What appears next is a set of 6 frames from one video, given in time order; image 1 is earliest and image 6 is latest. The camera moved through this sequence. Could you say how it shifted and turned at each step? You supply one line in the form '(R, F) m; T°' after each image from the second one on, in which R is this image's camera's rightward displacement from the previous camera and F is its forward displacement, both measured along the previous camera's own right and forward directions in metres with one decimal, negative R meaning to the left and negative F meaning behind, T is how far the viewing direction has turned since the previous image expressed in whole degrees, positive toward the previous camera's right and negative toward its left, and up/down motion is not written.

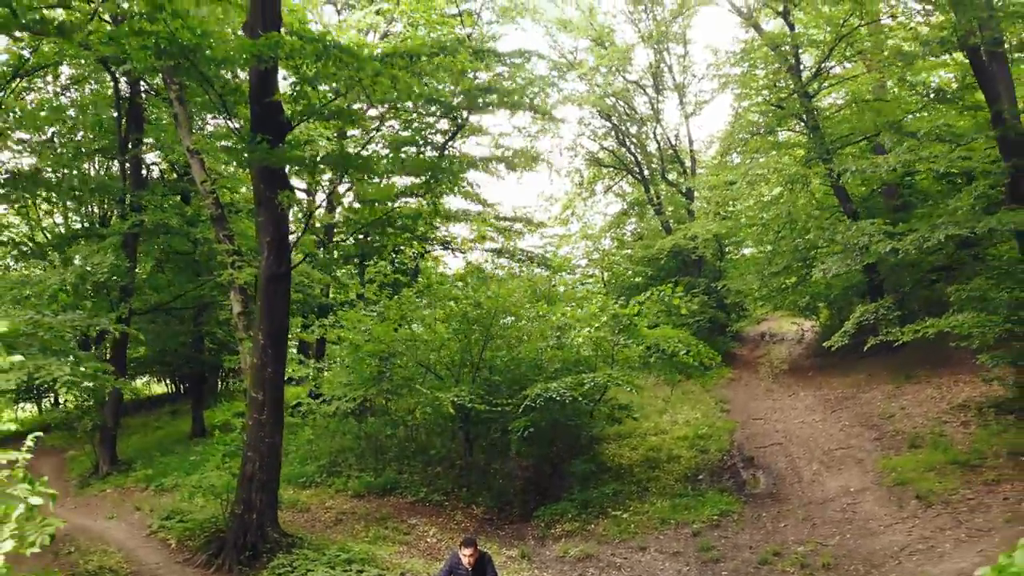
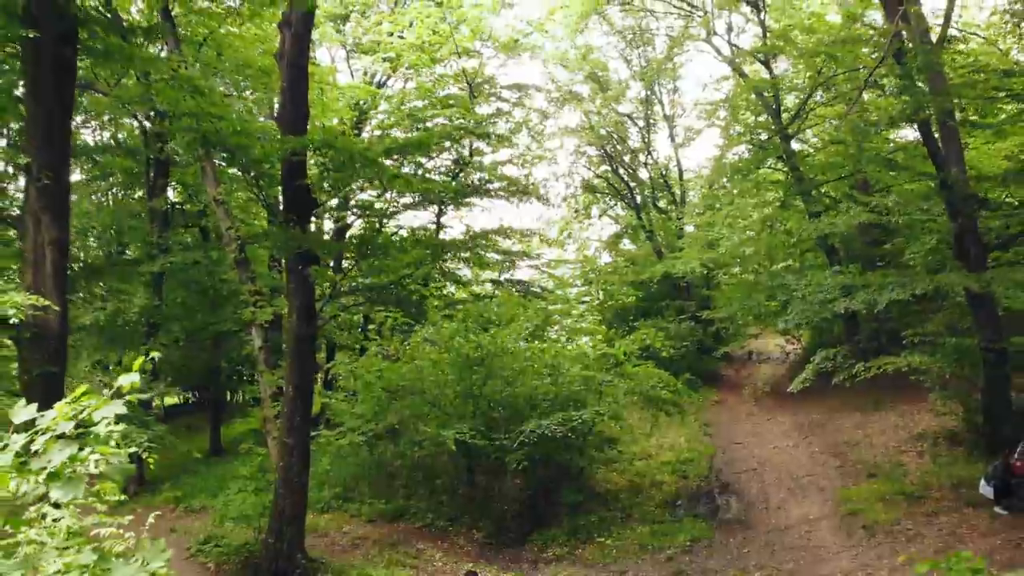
(0.0, -1.0) m; 0°
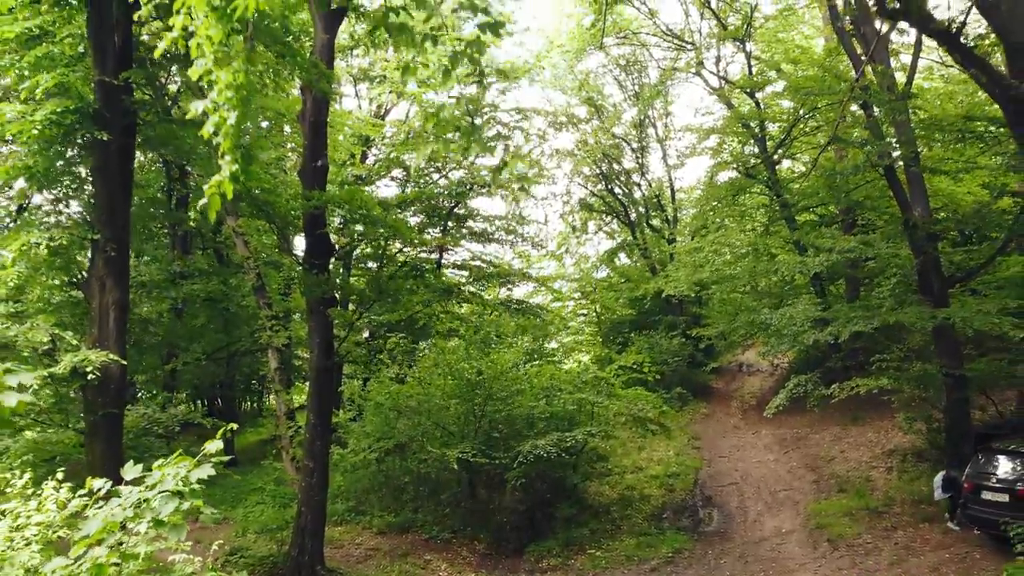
(0.0, -0.9) m; 0°
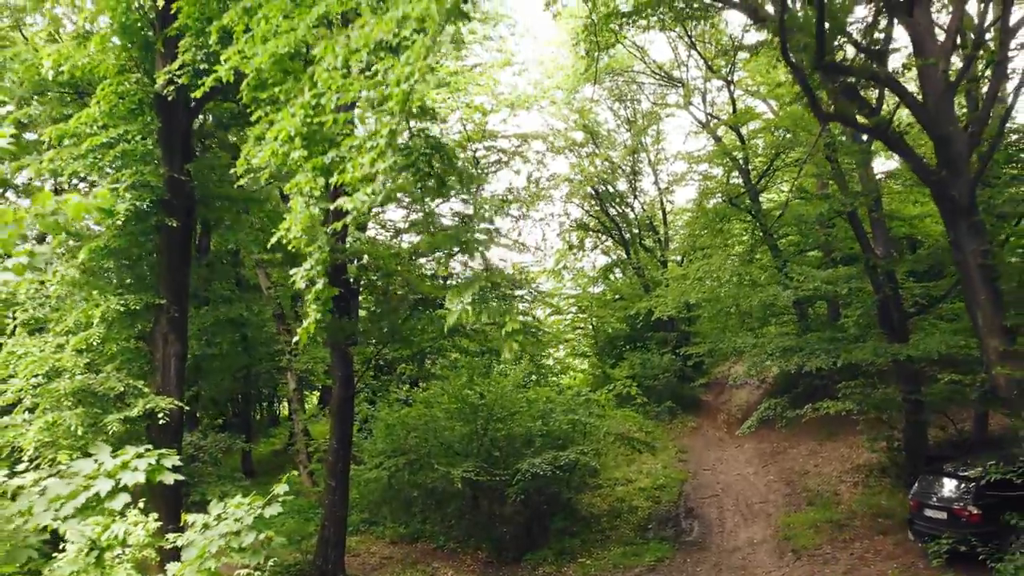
(0.0, -1.1) m; 0°
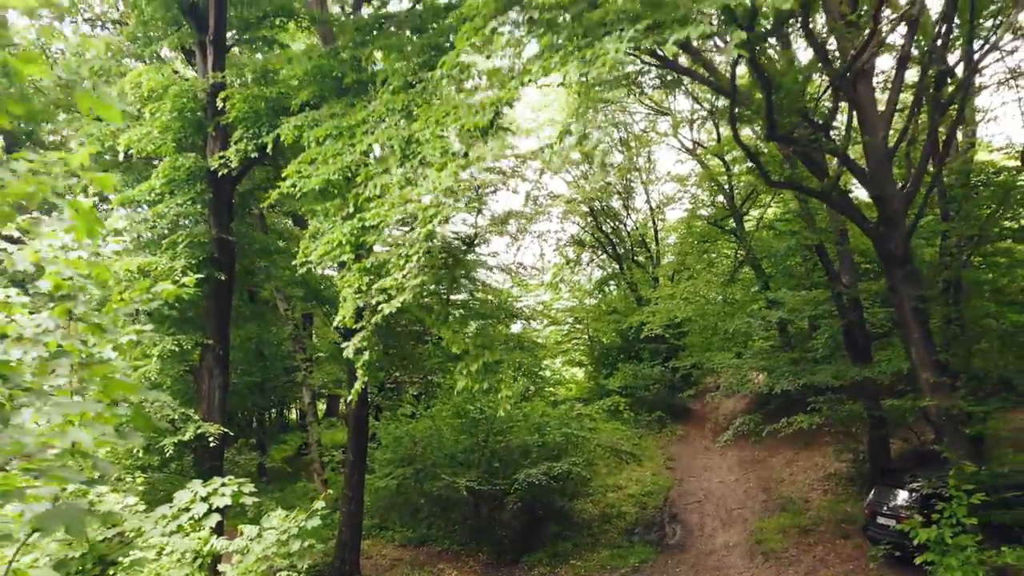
(0.0, -1.1) m; 0°
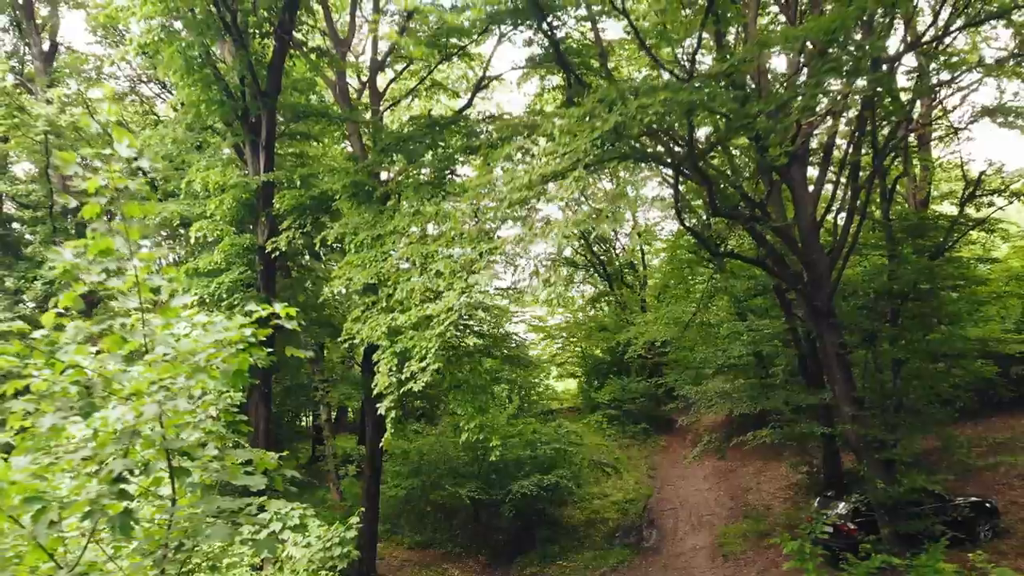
(+0.1, -1.8) m; 0°
